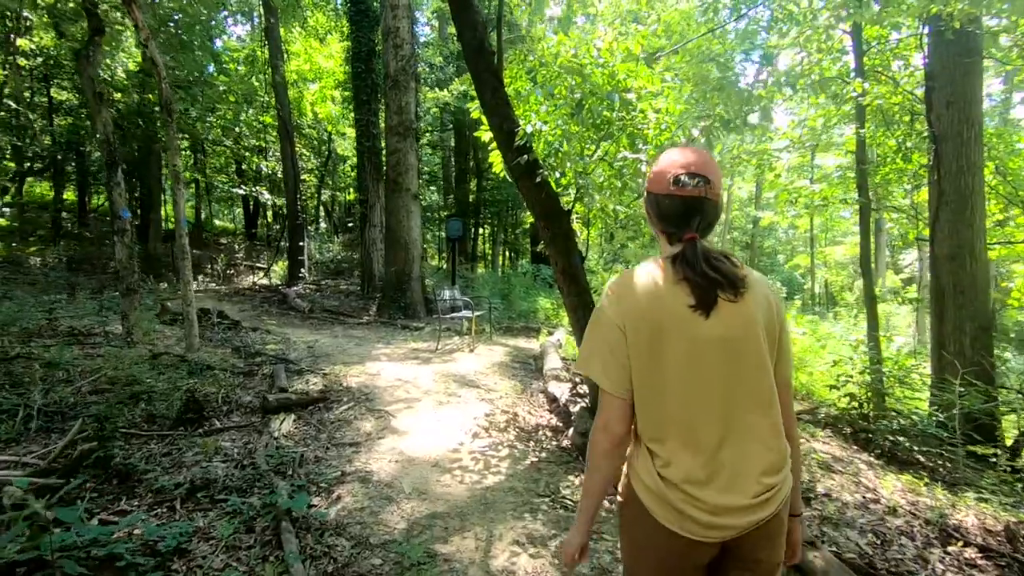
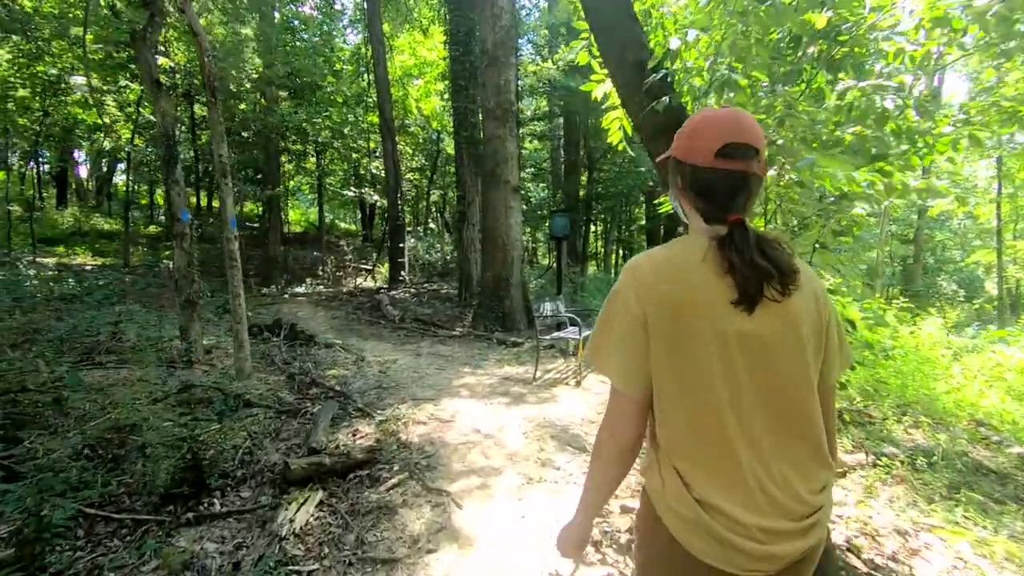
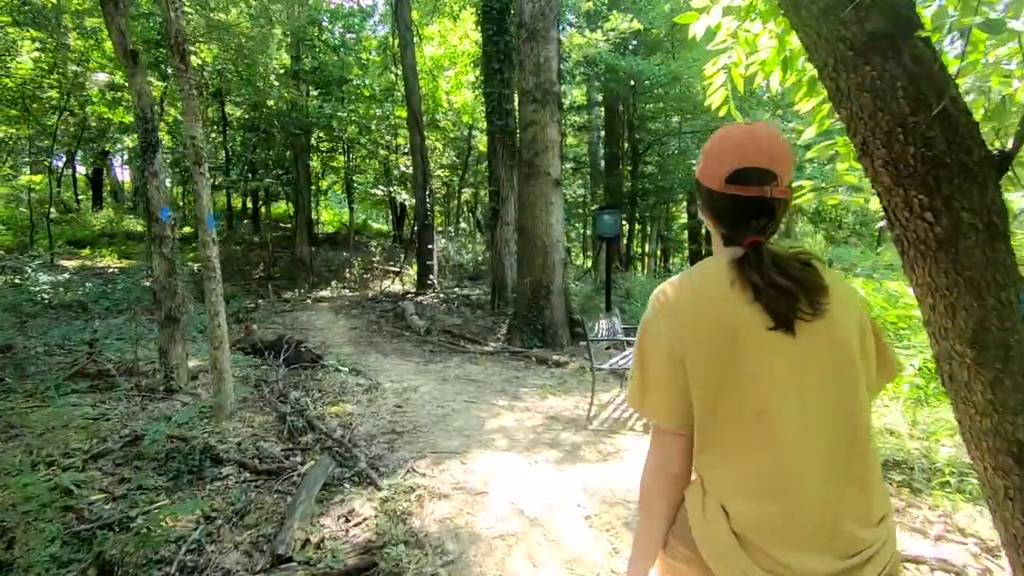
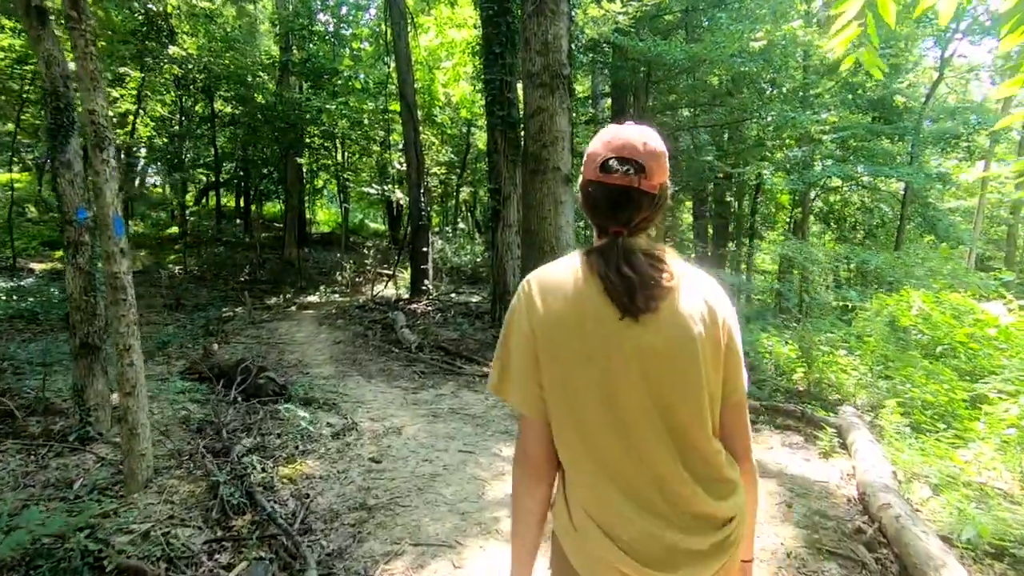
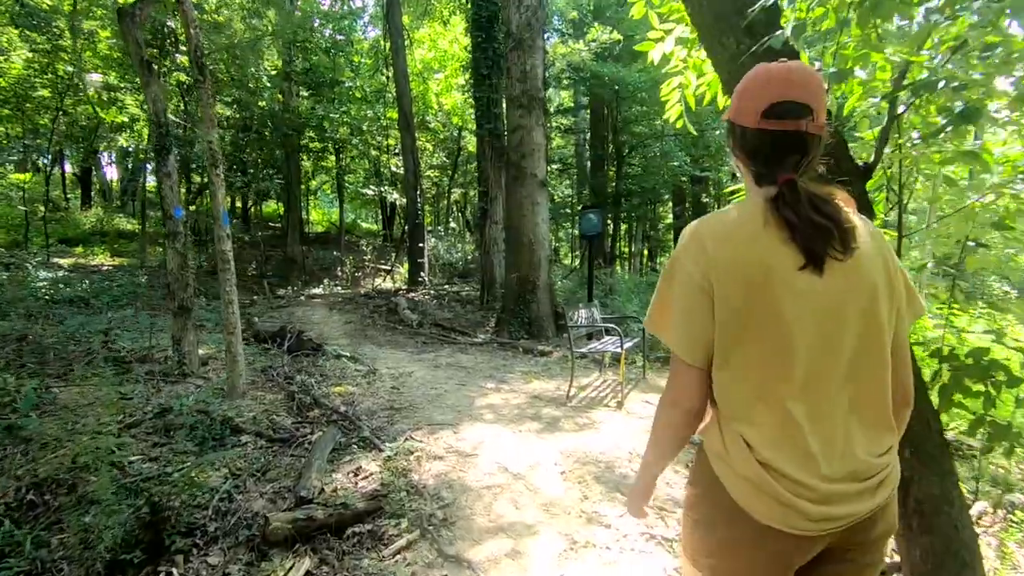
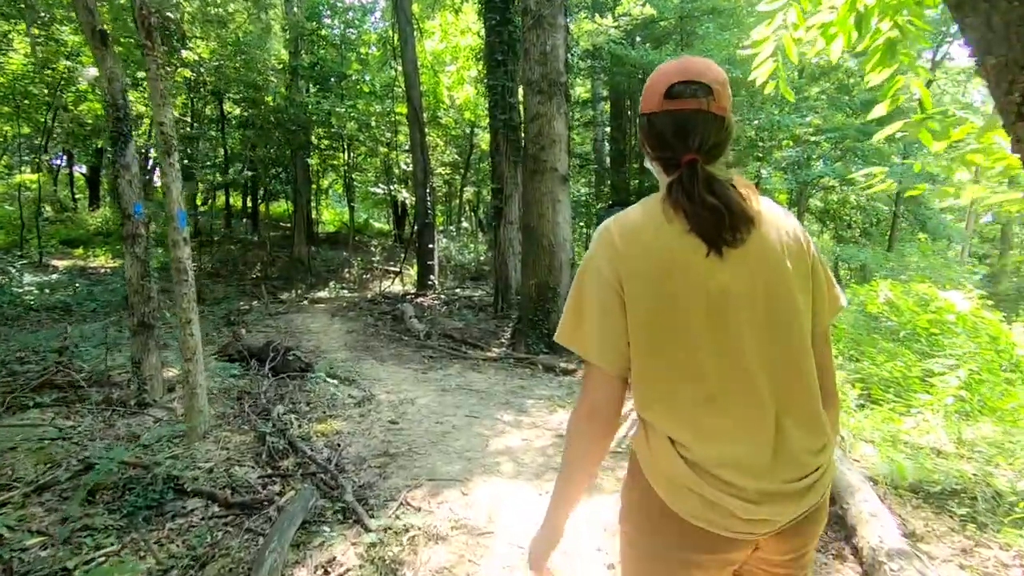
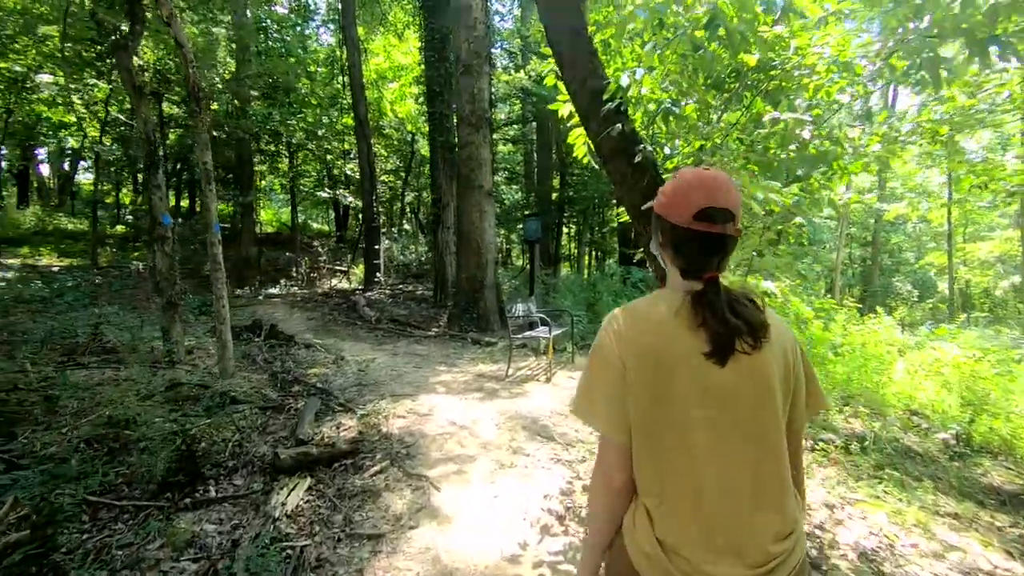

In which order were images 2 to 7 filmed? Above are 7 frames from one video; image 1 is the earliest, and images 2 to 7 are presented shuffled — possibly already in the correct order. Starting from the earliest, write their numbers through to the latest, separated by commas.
7, 2, 5, 3, 6, 4
